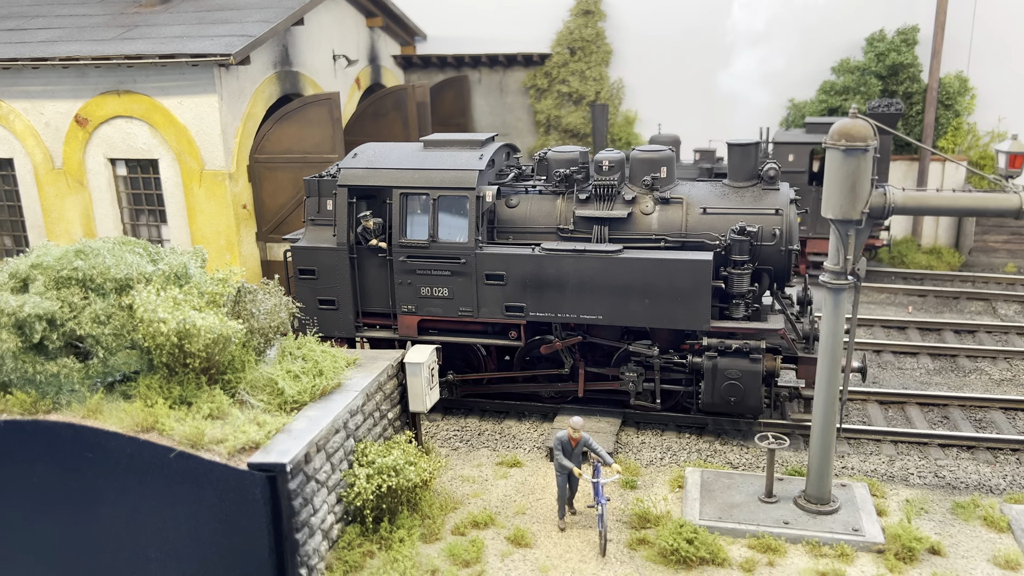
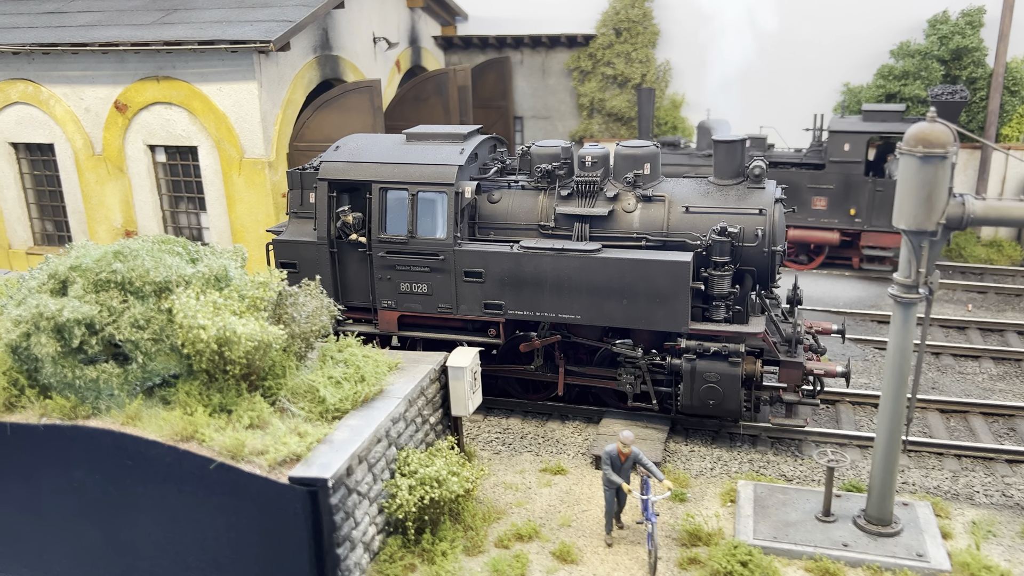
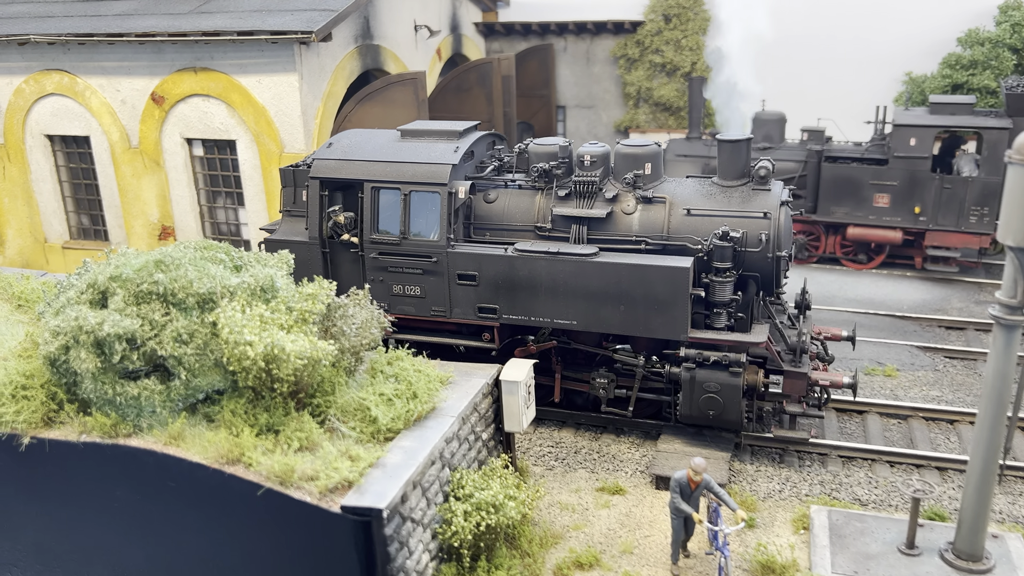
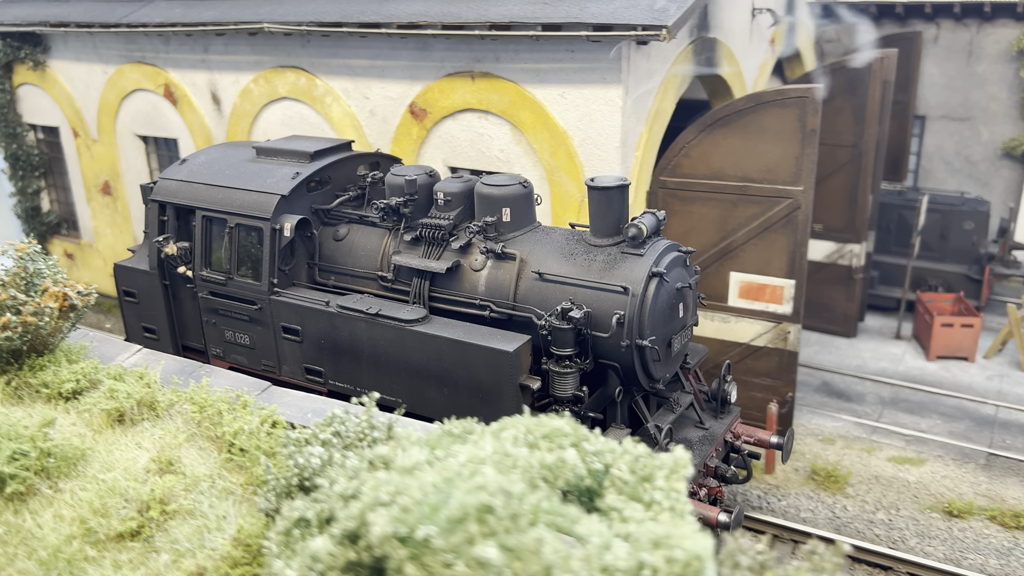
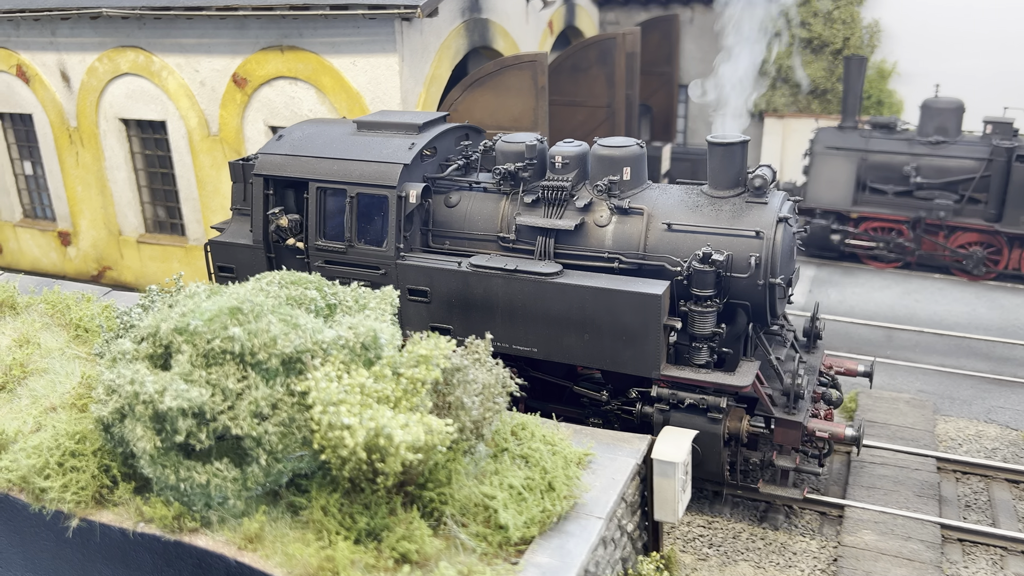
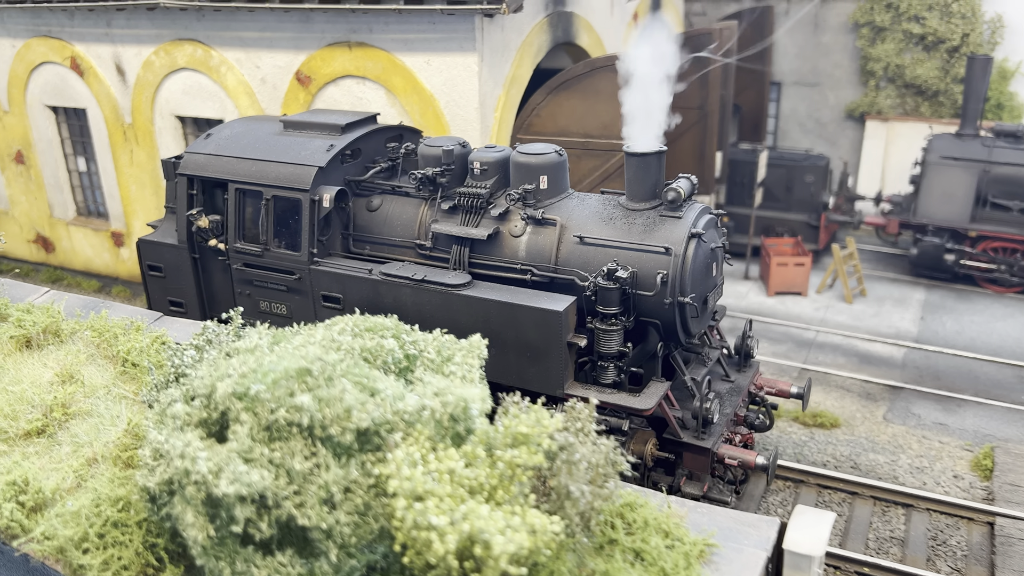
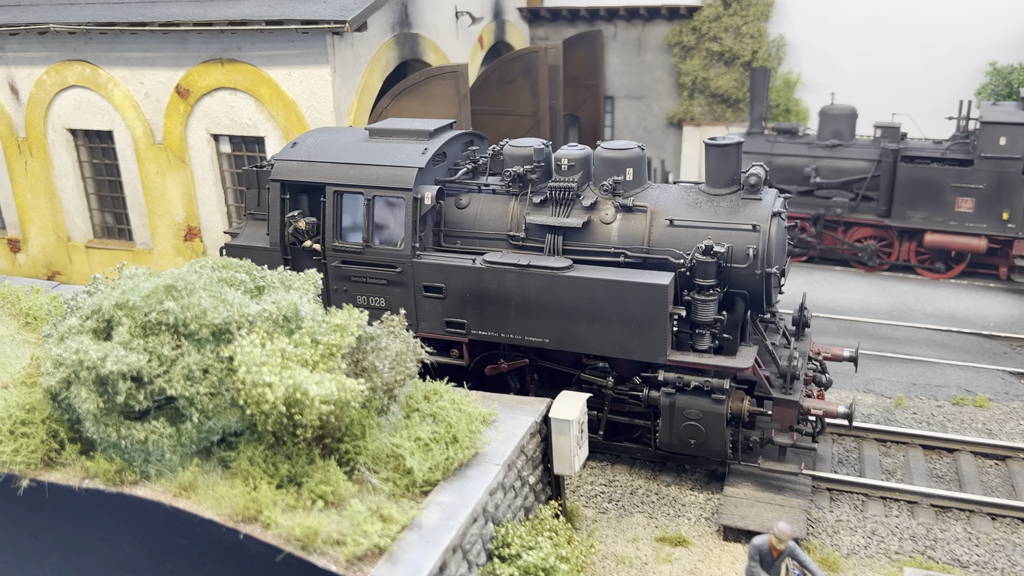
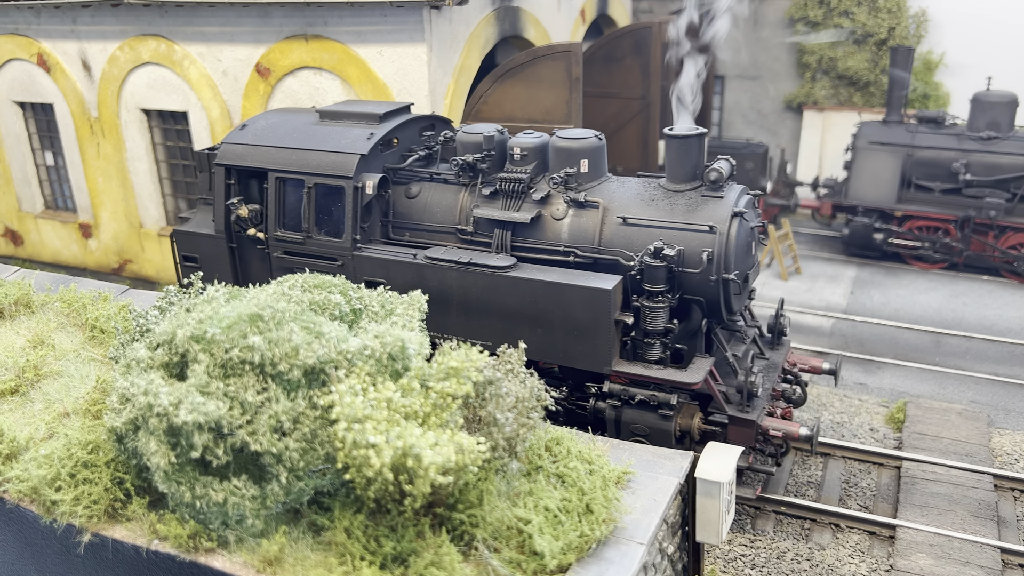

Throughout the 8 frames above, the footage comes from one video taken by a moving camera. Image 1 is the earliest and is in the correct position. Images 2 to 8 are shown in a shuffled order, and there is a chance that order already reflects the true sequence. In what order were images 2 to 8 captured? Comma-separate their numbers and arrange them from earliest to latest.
2, 3, 7, 5, 8, 6, 4
